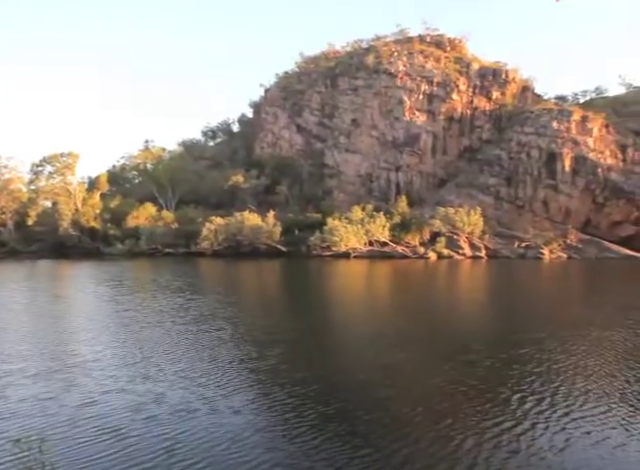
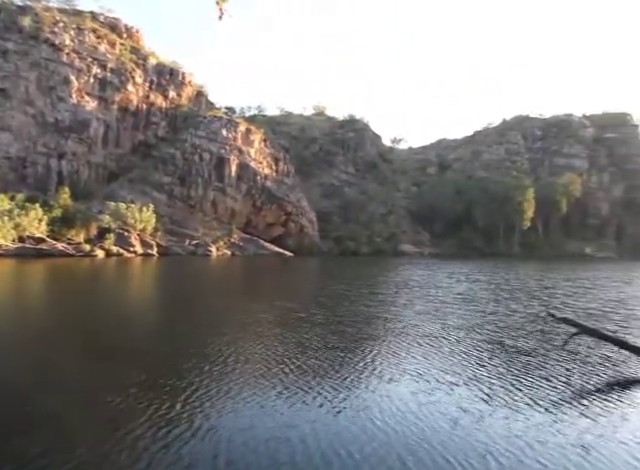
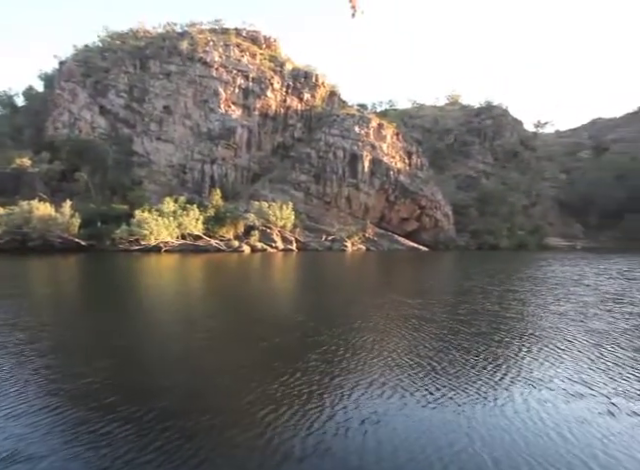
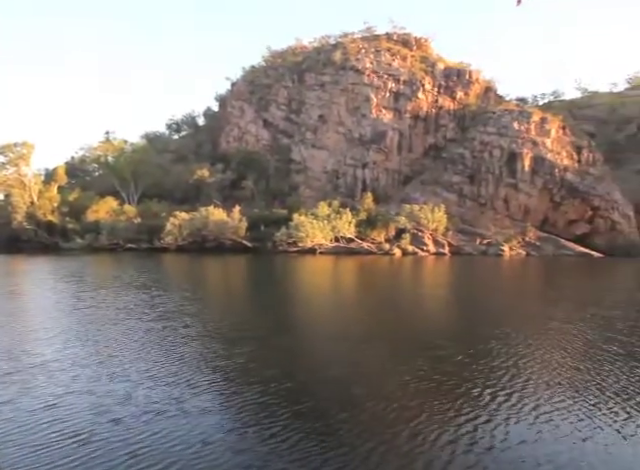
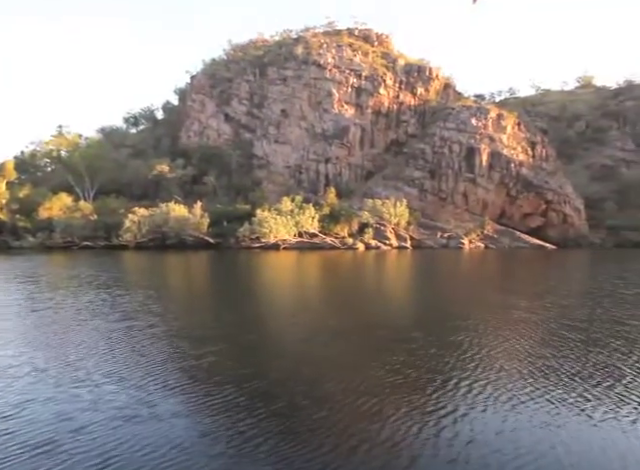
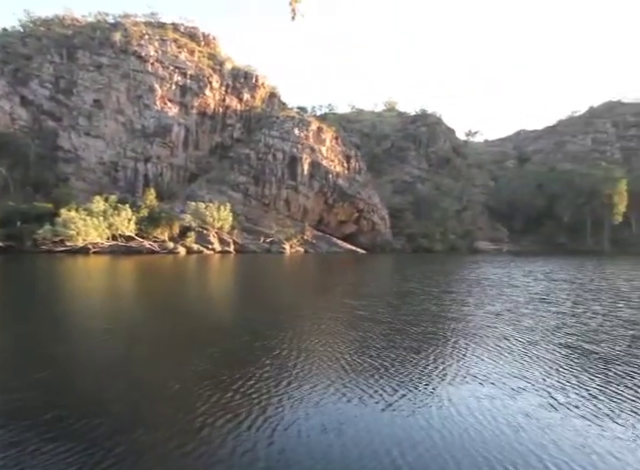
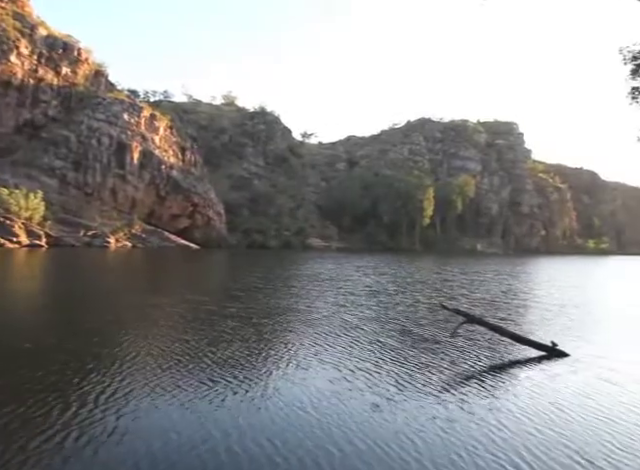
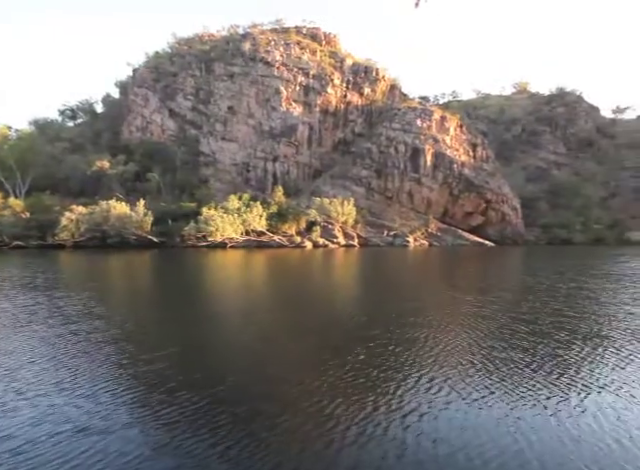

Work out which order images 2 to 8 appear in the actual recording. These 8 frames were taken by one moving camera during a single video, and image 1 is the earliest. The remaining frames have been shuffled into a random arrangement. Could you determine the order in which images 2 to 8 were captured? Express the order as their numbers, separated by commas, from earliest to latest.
4, 5, 8, 3, 6, 2, 7
